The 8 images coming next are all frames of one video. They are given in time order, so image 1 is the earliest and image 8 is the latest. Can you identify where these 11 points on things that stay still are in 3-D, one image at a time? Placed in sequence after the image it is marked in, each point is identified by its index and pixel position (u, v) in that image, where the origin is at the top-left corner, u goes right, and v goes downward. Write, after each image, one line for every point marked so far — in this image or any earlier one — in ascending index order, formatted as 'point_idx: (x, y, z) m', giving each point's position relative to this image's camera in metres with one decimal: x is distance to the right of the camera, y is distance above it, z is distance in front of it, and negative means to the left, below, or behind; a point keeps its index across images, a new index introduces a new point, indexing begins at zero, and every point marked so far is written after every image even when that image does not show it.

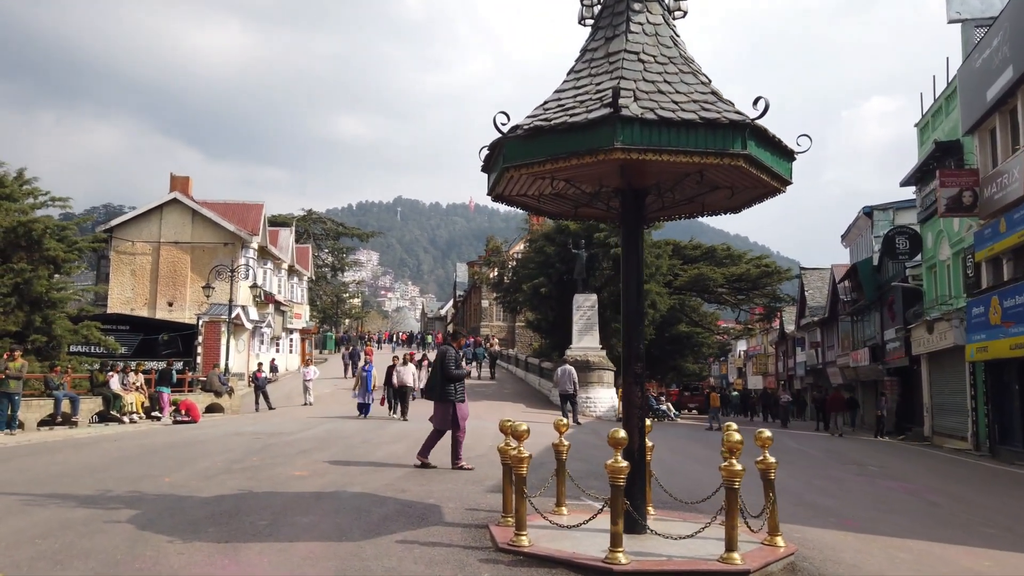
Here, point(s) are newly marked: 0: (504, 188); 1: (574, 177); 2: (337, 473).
0: (-0.1, +1.0, +7.4) m
1: (+0.6, +1.0, +6.8) m
2: (-2.5, -2.6, +10.5) m
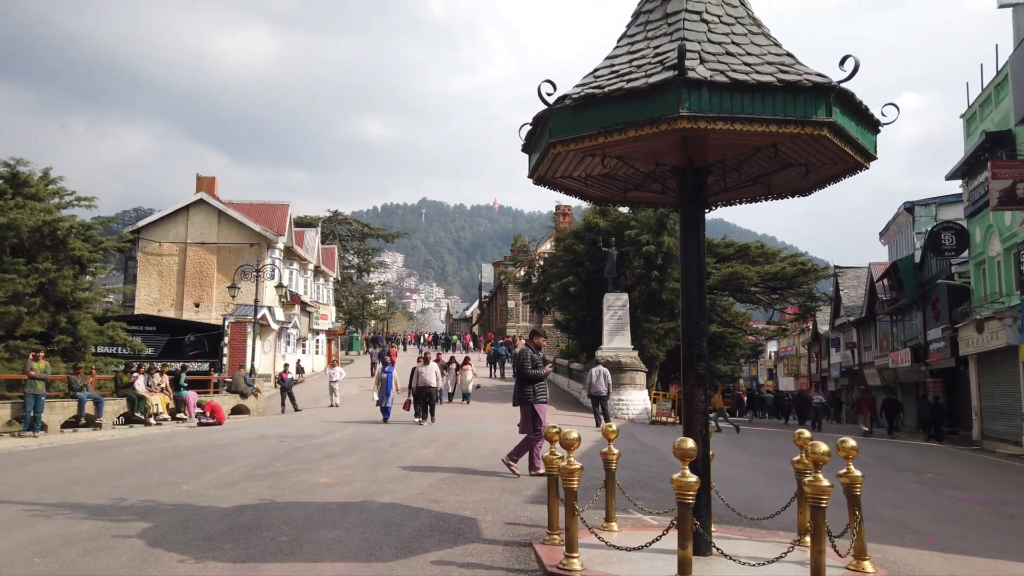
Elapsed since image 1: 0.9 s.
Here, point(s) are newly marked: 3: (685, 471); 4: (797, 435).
0: (+0.3, +1.1, +6.6) m
1: (+1.0, +1.1, +6.1) m
2: (-2.0, -2.6, +9.9) m
3: (+1.2, -1.2, +5.0) m
4: (+2.6, -1.3, +6.7) m
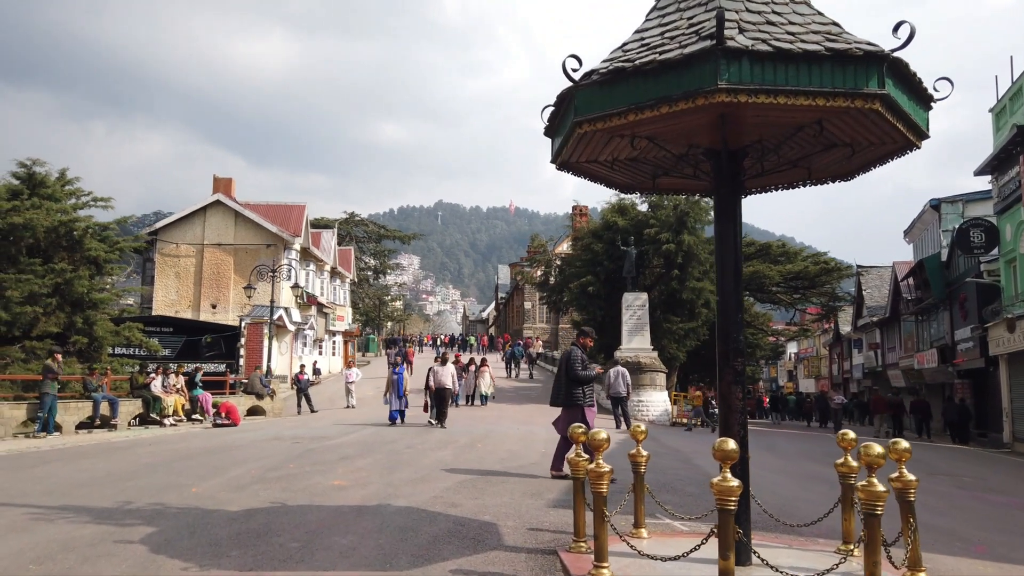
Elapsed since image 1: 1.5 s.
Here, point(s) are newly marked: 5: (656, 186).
0: (+0.5, +1.1, +6.2) m
1: (+1.1, +1.2, +5.7) m
2: (-1.7, -2.5, +9.5) m
3: (+1.3, -1.2, +4.6) m
4: (+2.7, -1.2, +6.2) m
5: (+1.3, +0.9, +6.9) m
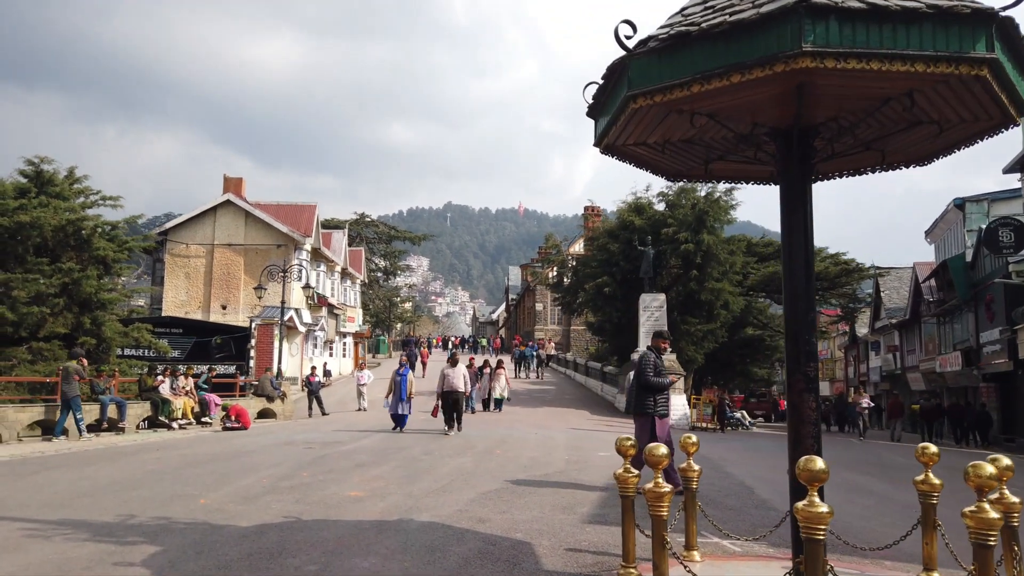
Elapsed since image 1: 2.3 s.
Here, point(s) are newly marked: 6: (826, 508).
0: (+0.8, +1.2, +5.6) m
1: (+1.4, +1.2, +5.1) m
2: (-1.3, -2.5, +8.9) m
3: (+1.6, -1.1, +4.0) m
4: (+3.1, -1.2, +5.5) m
5: (+1.7, +1.0, +6.3) m
6: (+1.7, -1.2, +4.0) m
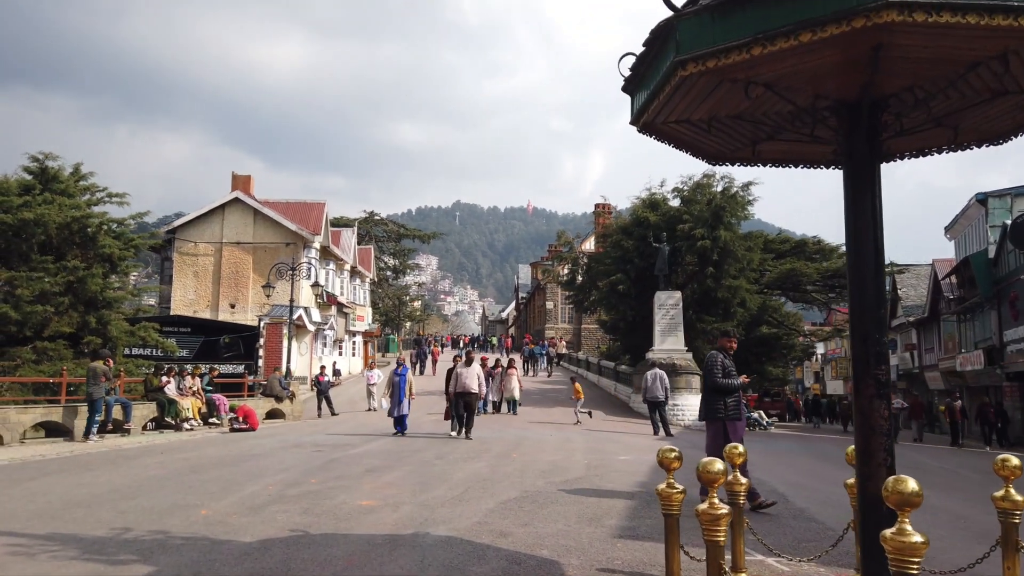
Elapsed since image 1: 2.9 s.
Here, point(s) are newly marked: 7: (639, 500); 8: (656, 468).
0: (+1.0, +1.2, +5.0) m
1: (+1.6, +1.2, +4.5) m
2: (-1.1, -2.4, +8.4) m
3: (+1.8, -1.1, +3.4) m
4: (+3.2, -1.2, +4.9) m
5: (+1.9, +1.0, +5.7) m
6: (+1.9, -1.1, +3.4) m
7: (+1.5, -2.6, +9.0) m
8: (+2.4, -3.1, +12.6) m
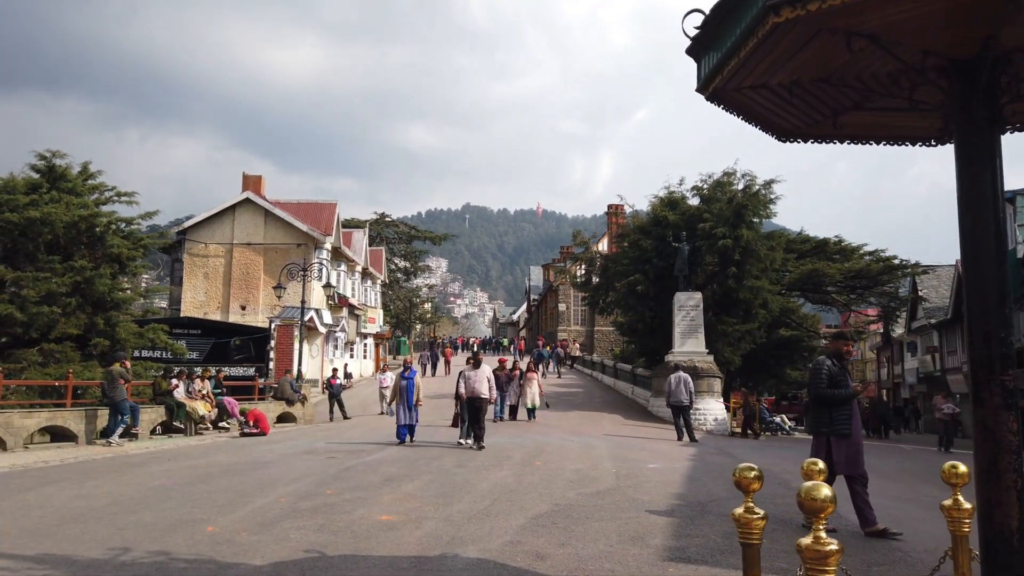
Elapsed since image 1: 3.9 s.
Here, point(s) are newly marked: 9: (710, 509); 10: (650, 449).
0: (+1.3, +1.3, +4.3) m
1: (+1.9, +1.3, +3.8) m
2: (-0.8, -2.4, +7.7) m
3: (+2.1, -1.0, +2.7) m
4: (+3.5, -1.1, +4.2) m
5: (+2.2, +1.1, +5.0) m
6: (+2.1, -1.1, +2.7) m
7: (+1.9, -2.6, +8.3) m
8: (+2.8, -3.0, +11.9) m
9: (+2.4, -2.7, +8.9) m
10: (+3.1, -3.6, +16.7) m
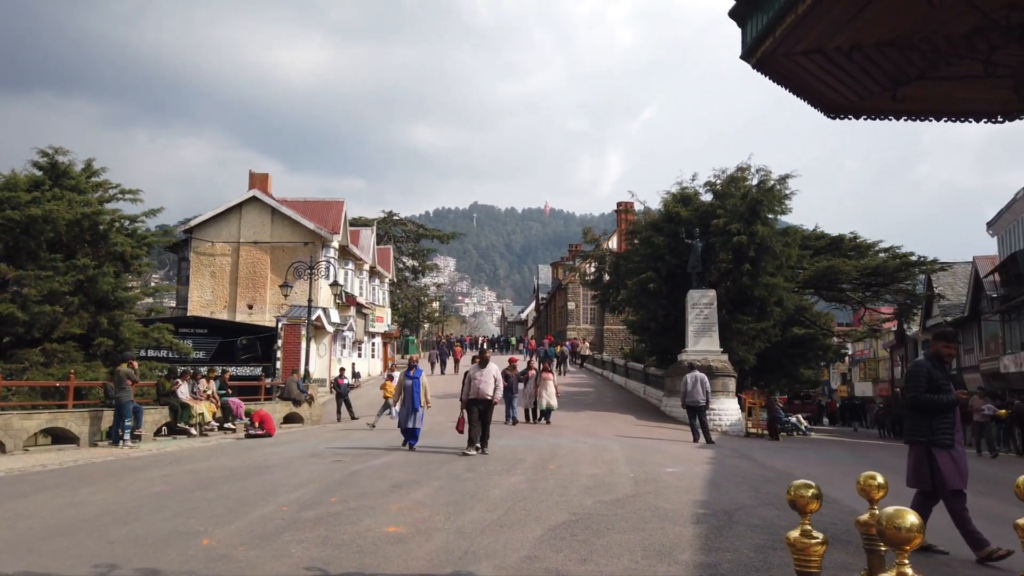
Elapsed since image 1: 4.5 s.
0: (+1.4, +1.3, +3.8) m
1: (+2.0, +1.3, +3.2) m
2: (-0.6, -2.4, +7.2) m
3: (+2.2, -1.0, +2.2) m
4: (+3.7, -1.1, +3.7) m
5: (+2.3, +1.1, +4.4) m
6: (+2.2, -1.0, +2.2) m
7: (+2.1, -2.5, +7.7) m
8: (+3.0, -3.0, +11.3) m
9: (+2.5, -2.6, +8.4) m
10: (+3.3, -3.5, +16.1) m
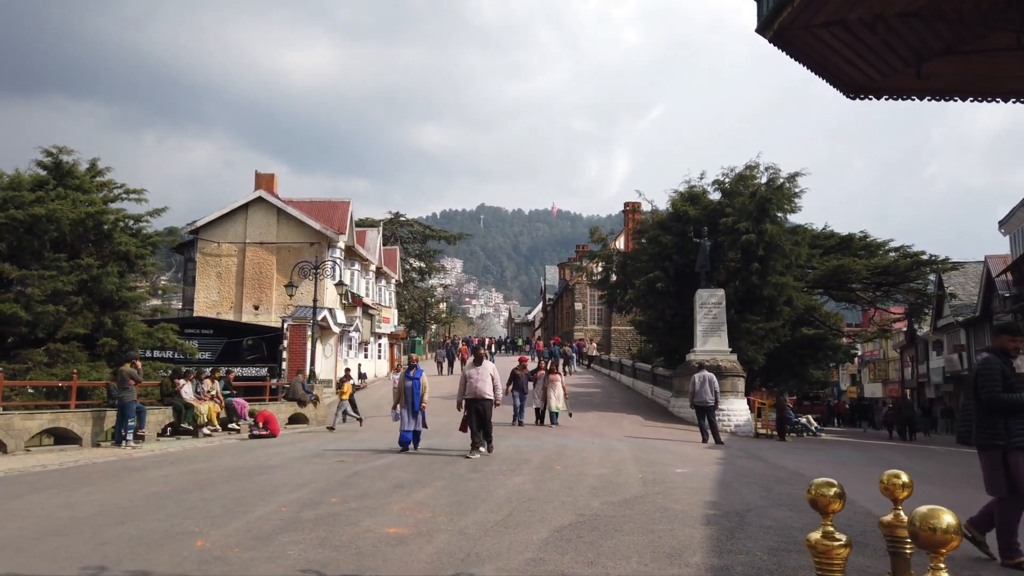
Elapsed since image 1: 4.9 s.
0: (+1.4, +1.4, +3.6) m
1: (+2.0, +1.4, +3.0) m
2: (-0.6, -2.3, +7.0) m
3: (+2.2, -0.9, +1.9) m
4: (+3.7, -1.0, +3.4) m
5: (+2.3, +1.2, +4.2) m
6: (+2.2, -1.0, +1.9) m
7: (+2.1, -2.4, +7.5) m
8: (+3.1, -2.9, +11.1) m
9: (+2.6, -2.5, +8.1) m
10: (+3.5, -3.5, +15.9) m
